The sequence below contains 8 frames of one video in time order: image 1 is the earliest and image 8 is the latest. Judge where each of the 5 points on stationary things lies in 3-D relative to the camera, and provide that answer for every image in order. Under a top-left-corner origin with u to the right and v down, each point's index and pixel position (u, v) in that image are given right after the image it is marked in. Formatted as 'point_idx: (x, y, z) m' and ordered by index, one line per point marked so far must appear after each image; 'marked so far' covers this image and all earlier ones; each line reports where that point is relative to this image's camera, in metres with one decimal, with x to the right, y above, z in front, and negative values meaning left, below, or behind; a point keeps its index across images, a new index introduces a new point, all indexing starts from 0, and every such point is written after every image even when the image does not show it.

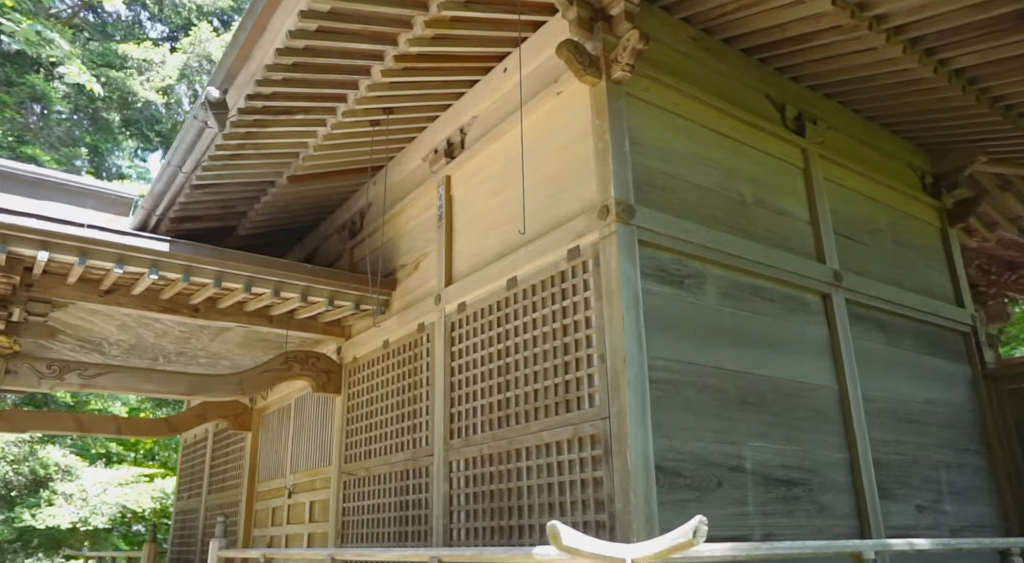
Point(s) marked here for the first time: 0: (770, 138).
0: (+1.2, +0.7, +3.7) m
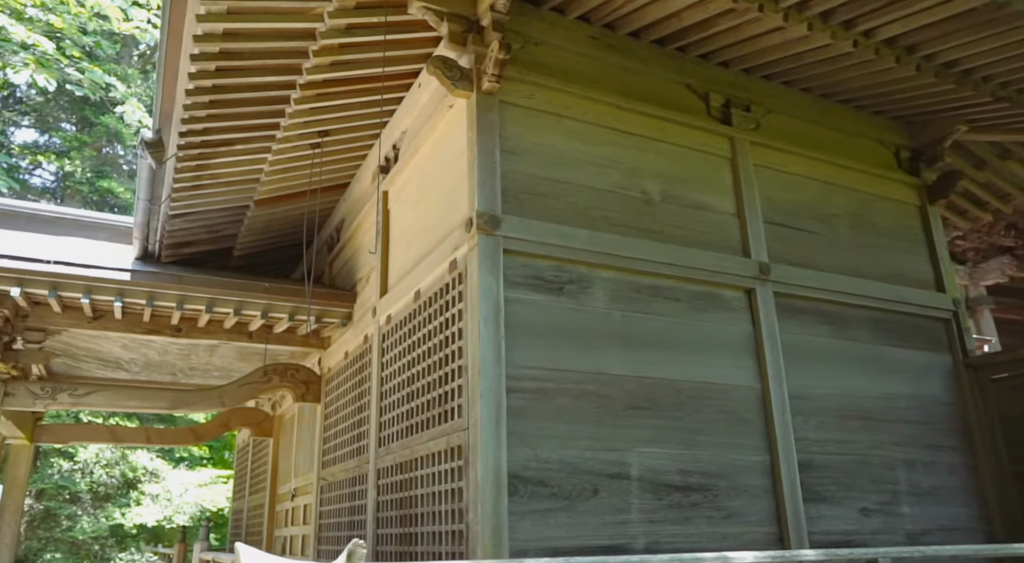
0: (+0.8, +0.7, +3.6) m
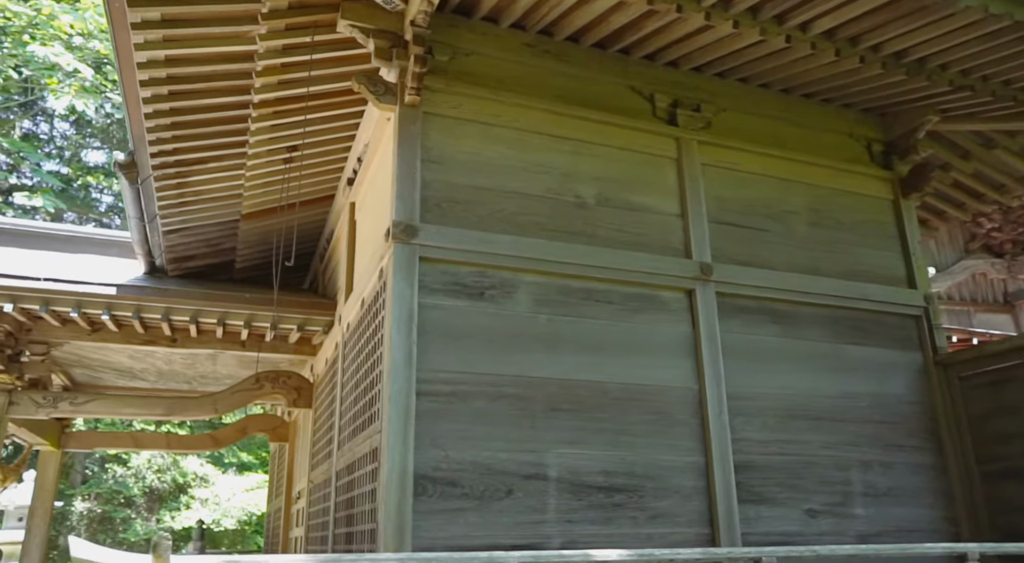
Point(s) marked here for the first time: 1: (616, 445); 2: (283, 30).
0: (+0.5, +0.7, +3.6) m
1: (+0.4, -0.6, +3.1) m
2: (-0.9, +1.0, +3.3) m
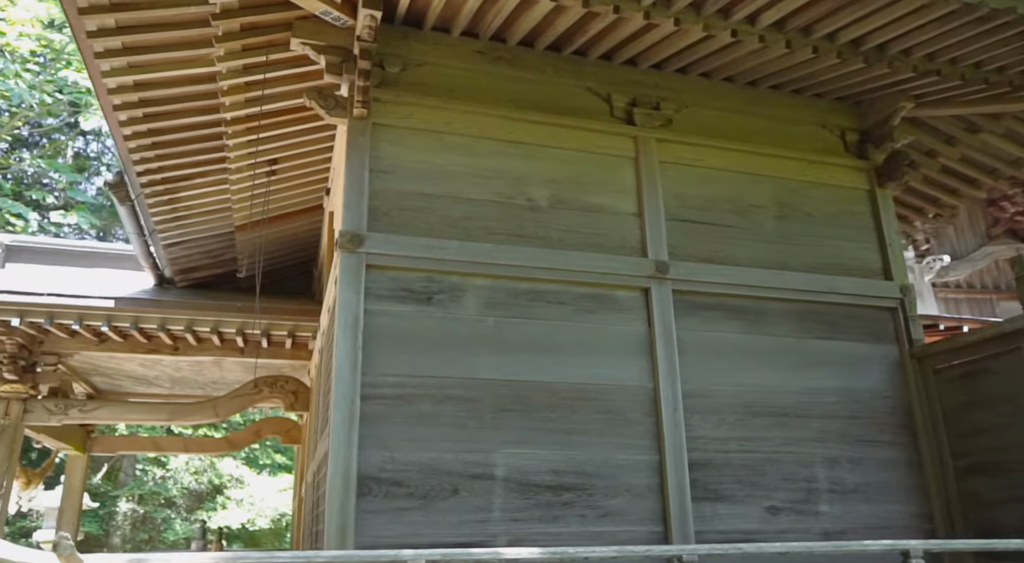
0: (+0.3, +0.7, +3.6) m
1: (+0.2, -0.6, +3.1) m
2: (-1.2, +1.0, +3.4) m
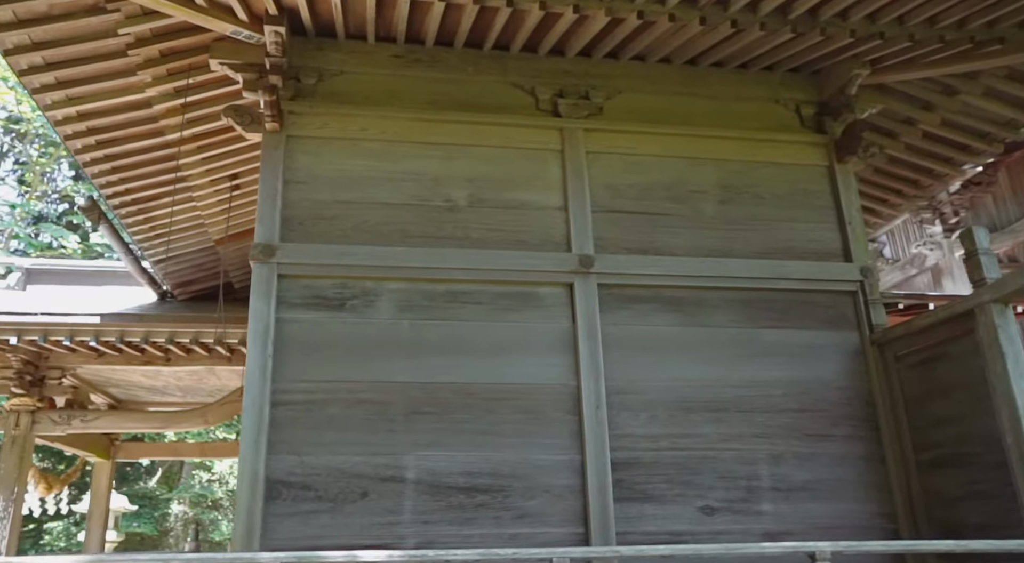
0: (0.0, +0.7, +3.6) m
1: (-0.1, -0.6, +3.1) m
2: (-1.5, +0.9, +3.5) m
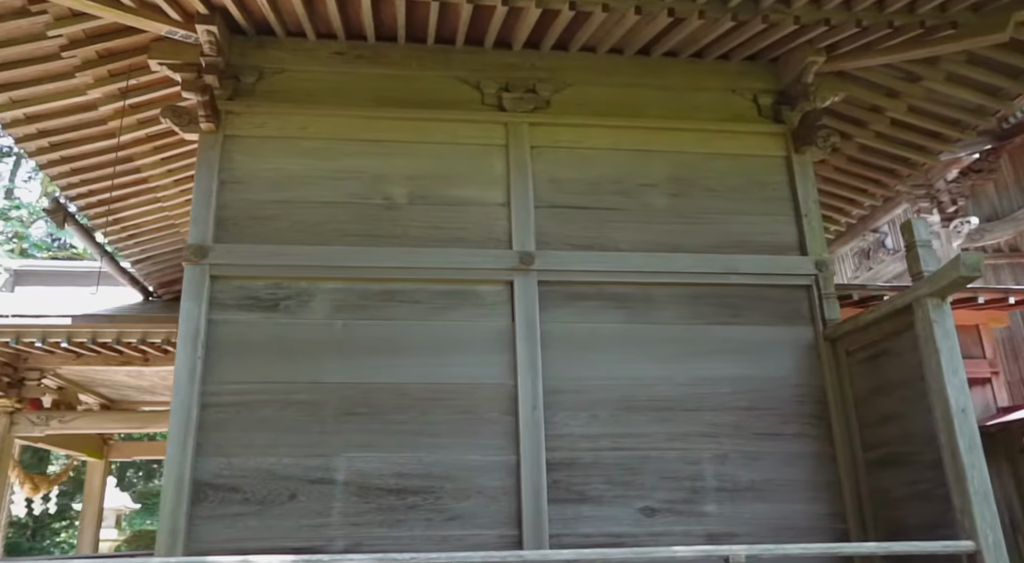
0: (-0.3, +0.7, +3.5) m
1: (-0.4, -0.6, +3.0) m
2: (-1.8, +0.9, +3.5) m
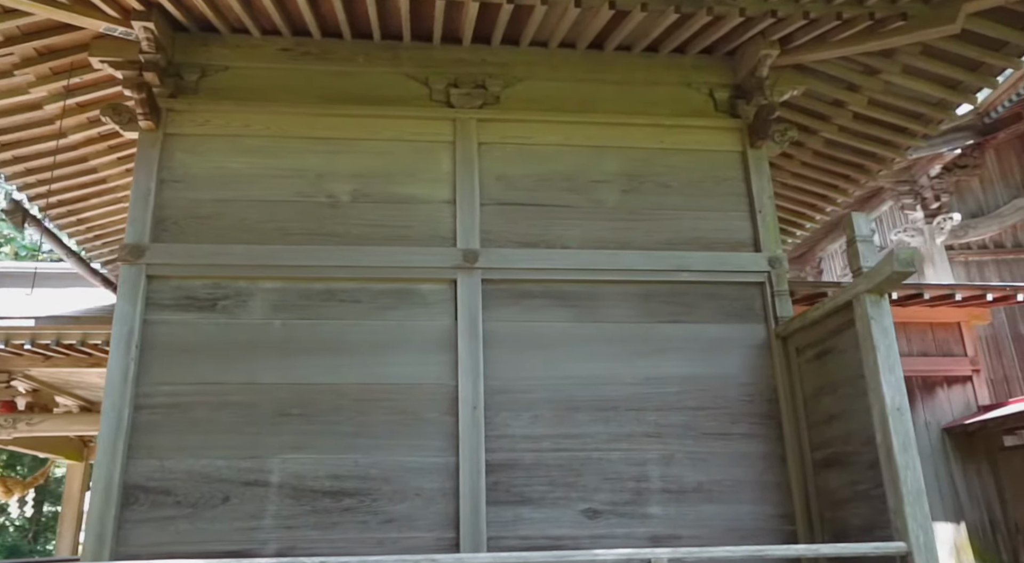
0: (-0.5, +0.7, +3.5) m
1: (-0.6, -0.6, +3.0) m
2: (-2.0, +0.9, +3.5) m
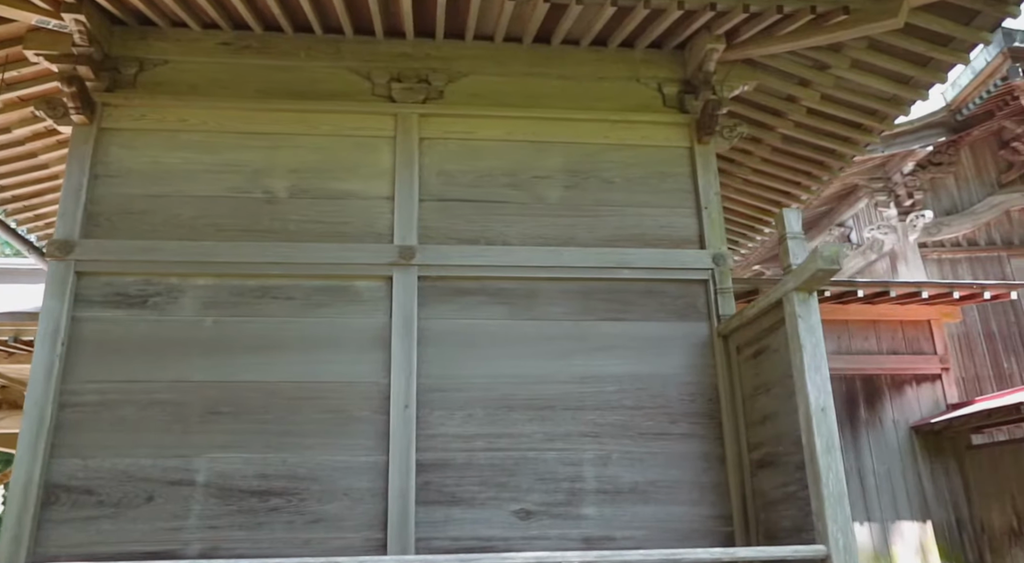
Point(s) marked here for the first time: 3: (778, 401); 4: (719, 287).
0: (-0.8, +0.7, +3.4) m
1: (-0.9, -0.6, +3.0) m
2: (-2.3, +0.9, +3.4) m
3: (+0.9, -0.4, +2.7) m
4: (+0.9, 0.0, +3.3) m
